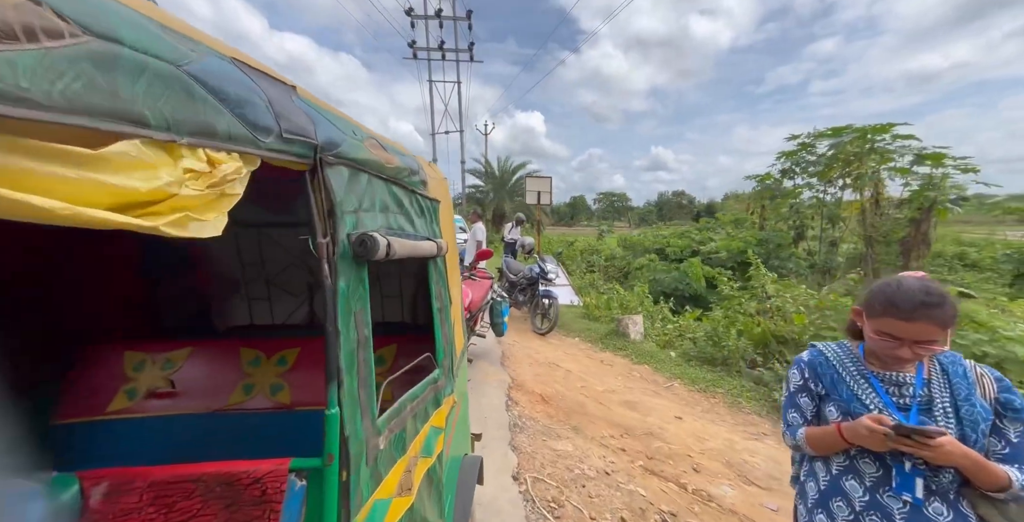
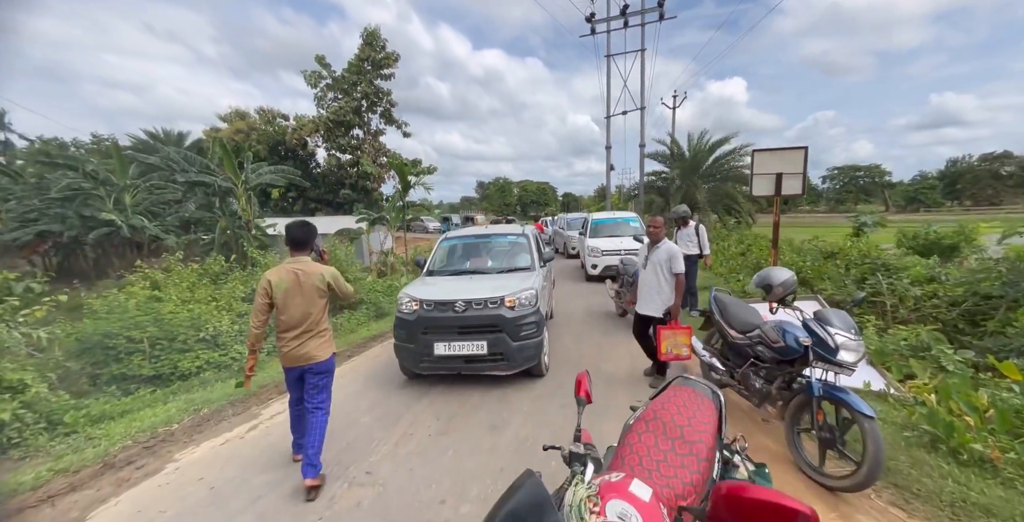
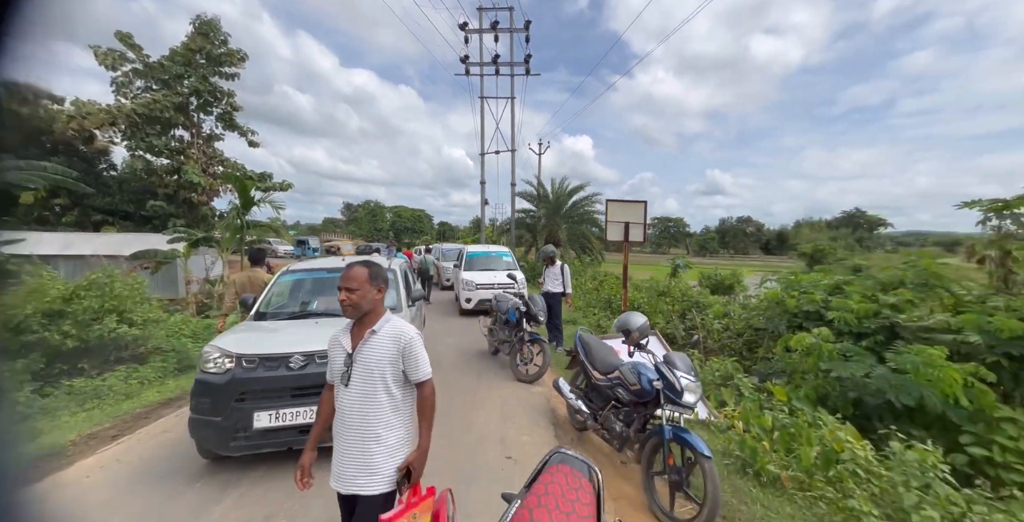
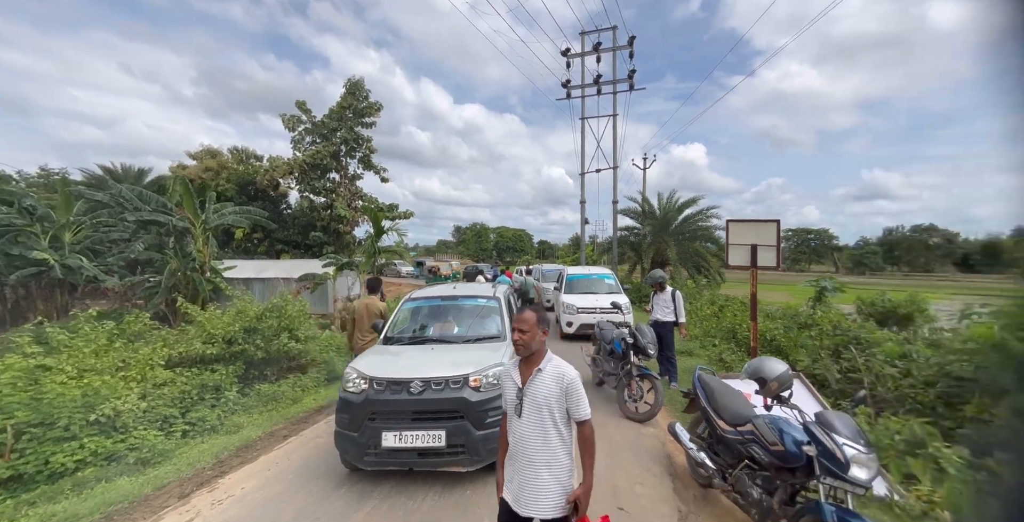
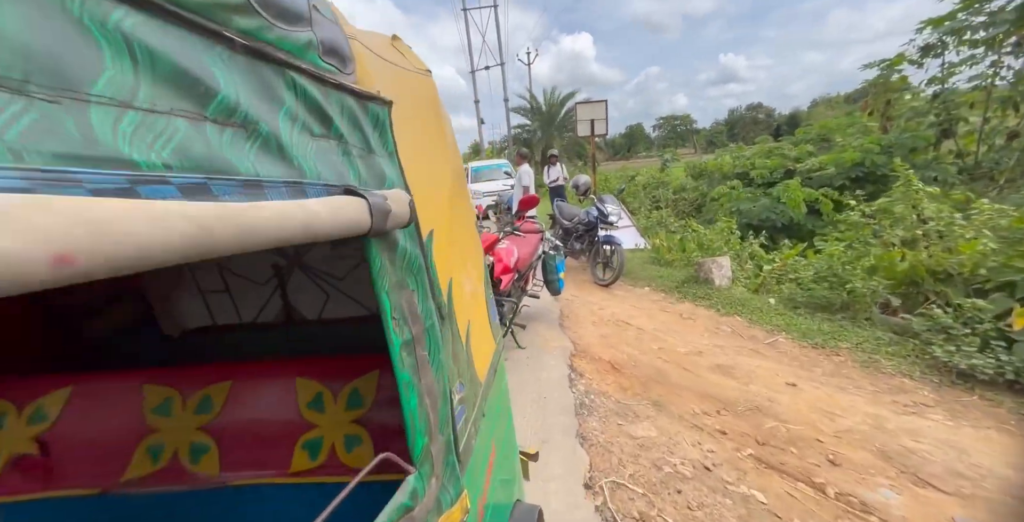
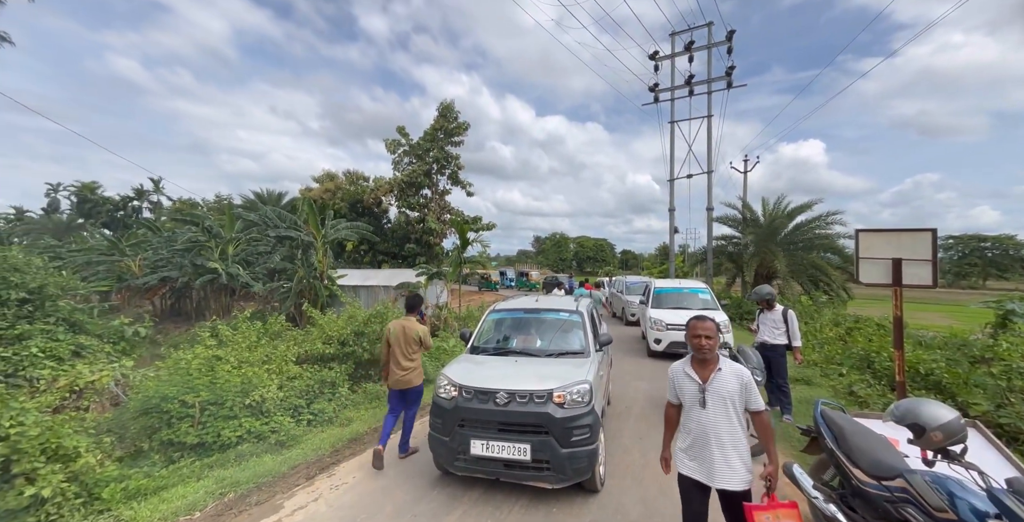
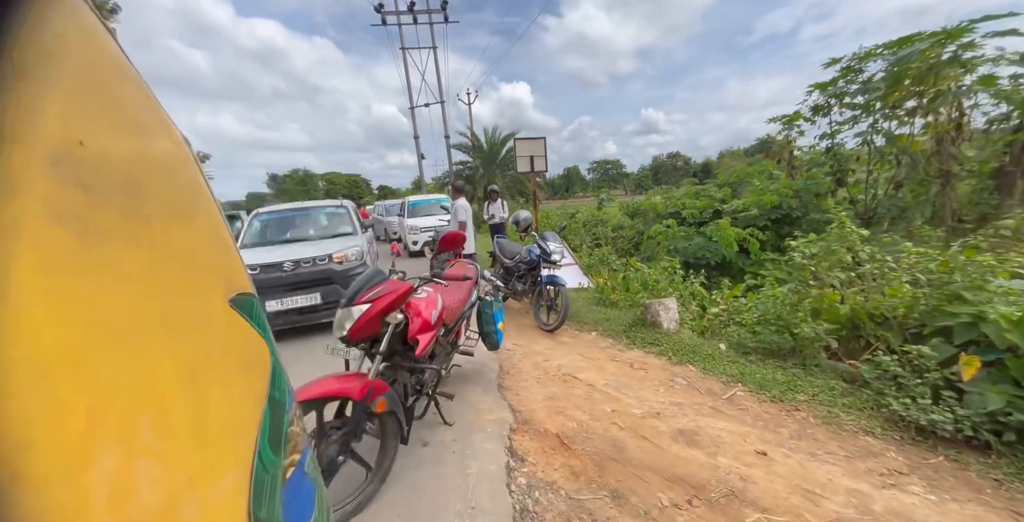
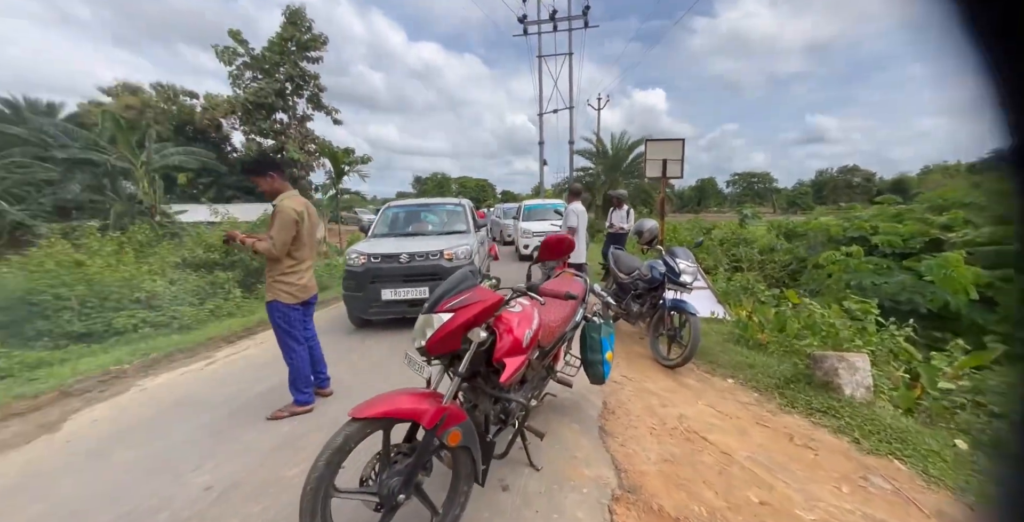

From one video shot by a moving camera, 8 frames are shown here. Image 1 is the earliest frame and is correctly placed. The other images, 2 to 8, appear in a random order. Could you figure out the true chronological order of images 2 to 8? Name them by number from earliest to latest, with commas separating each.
5, 7, 8, 2, 6, 4, 3
